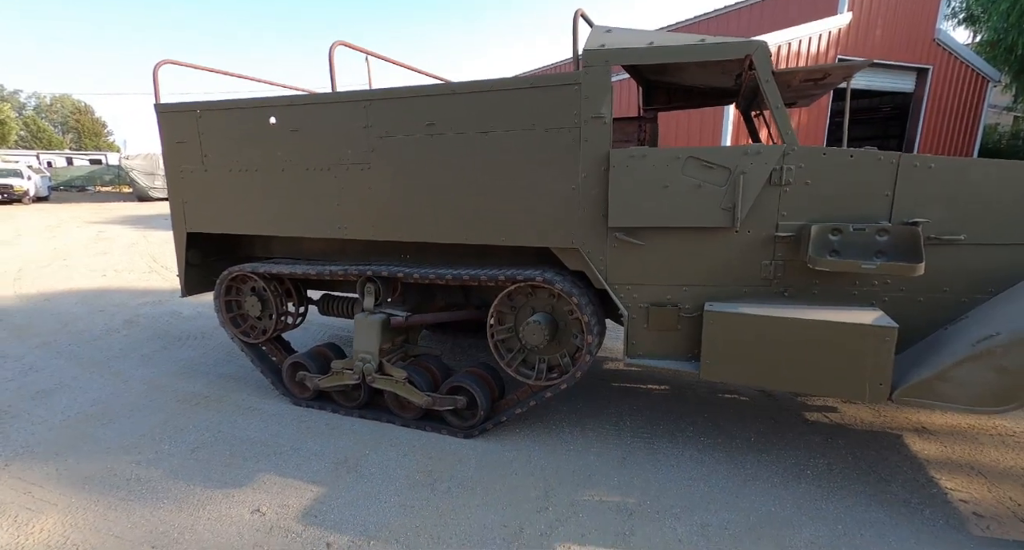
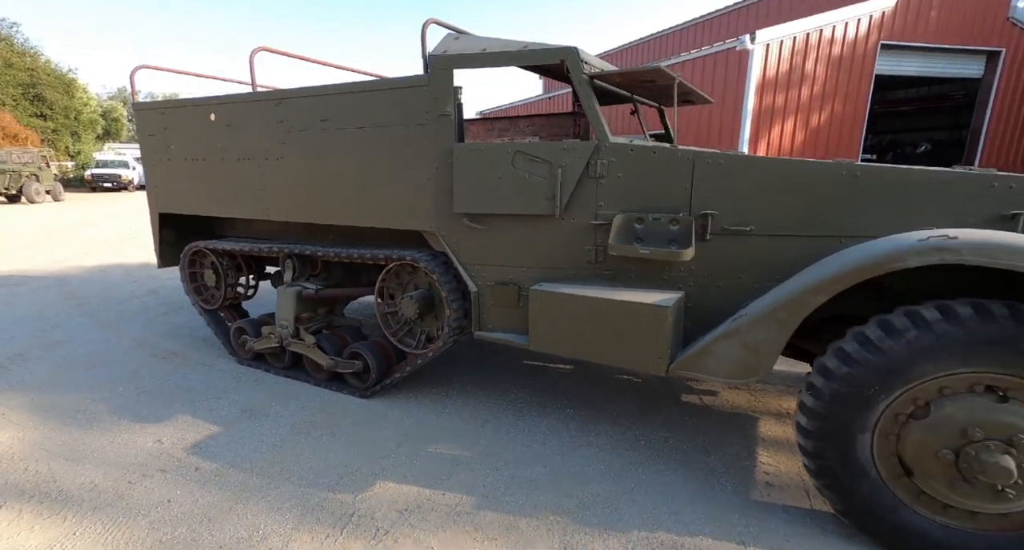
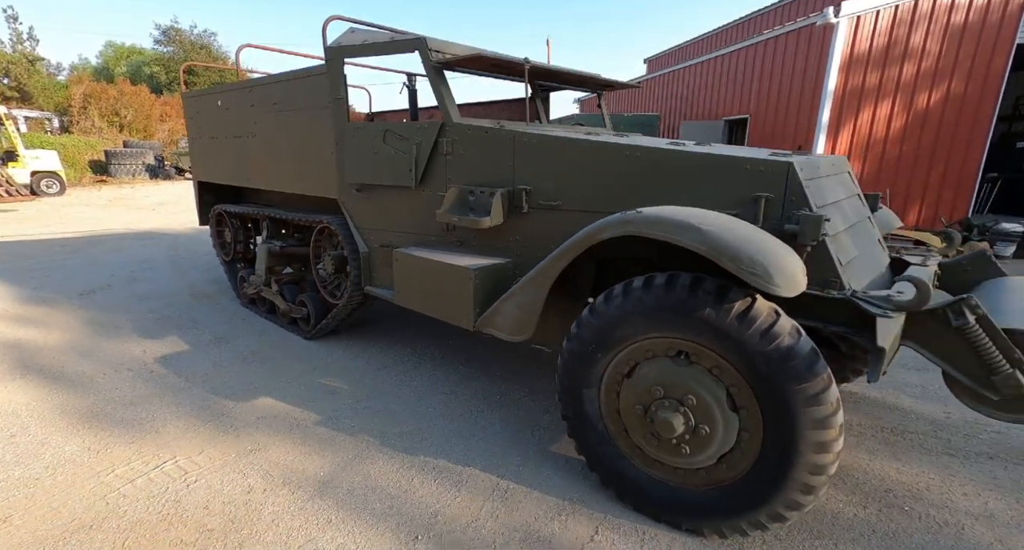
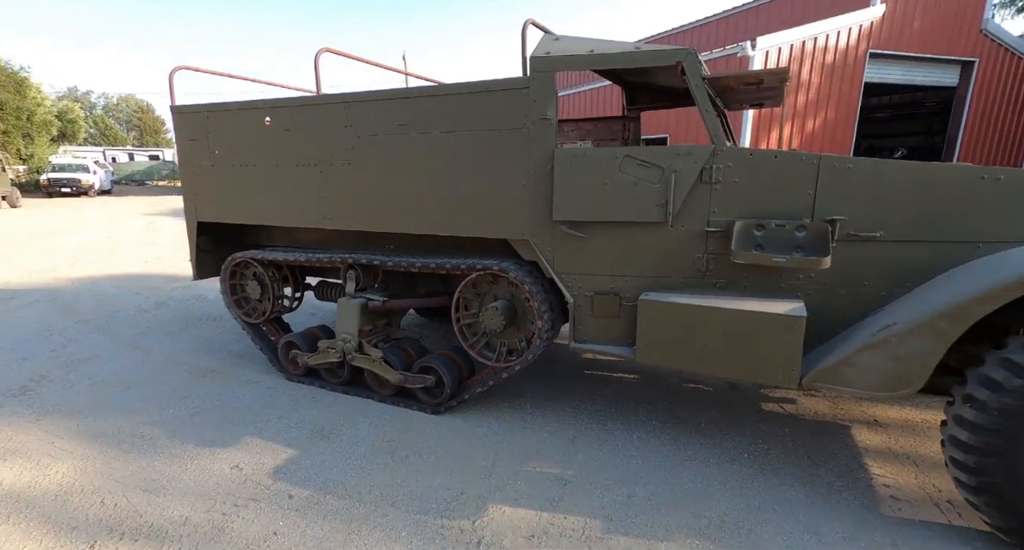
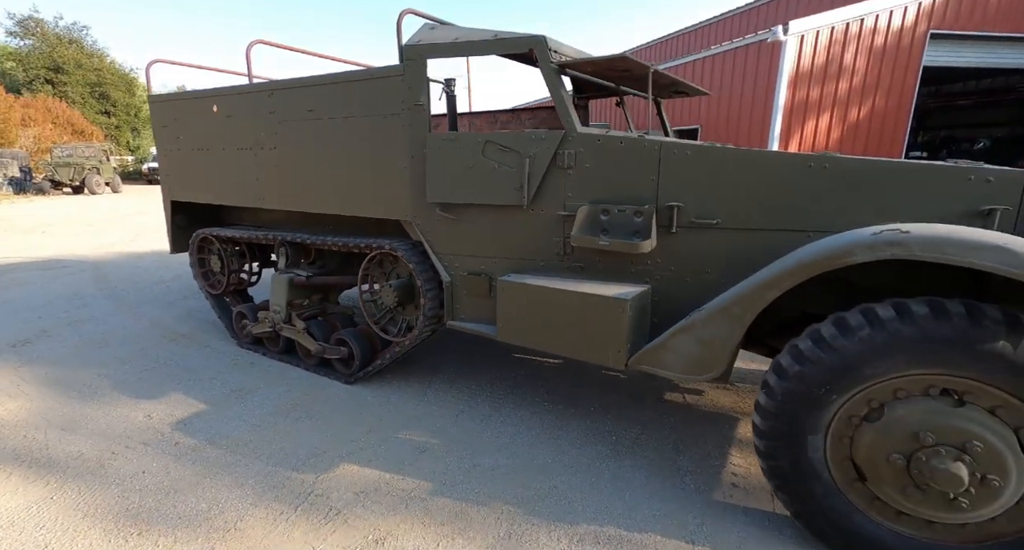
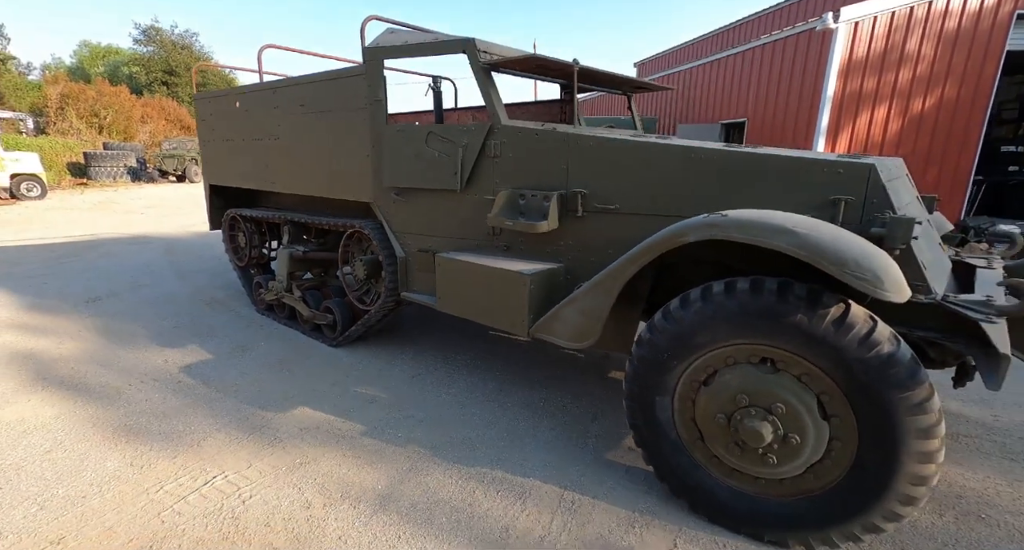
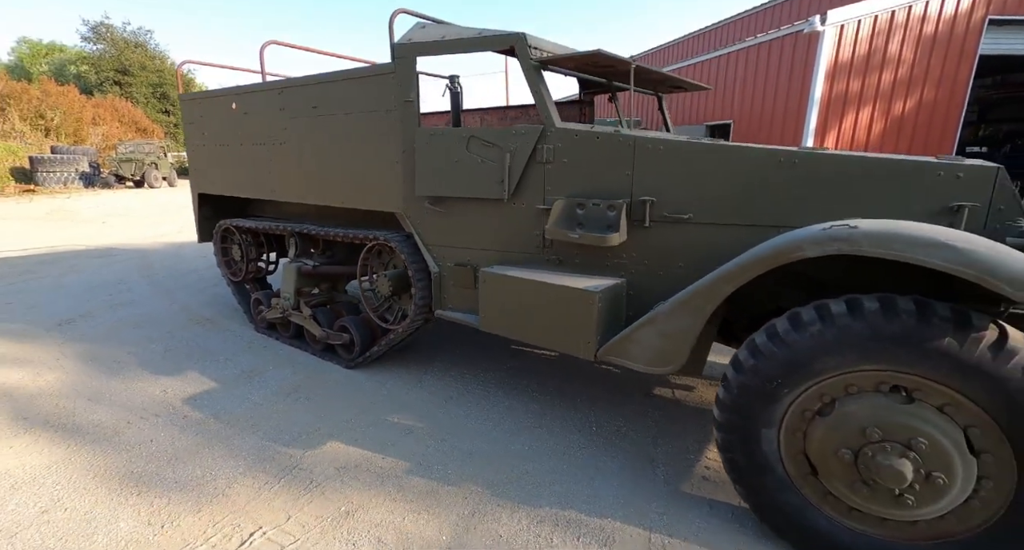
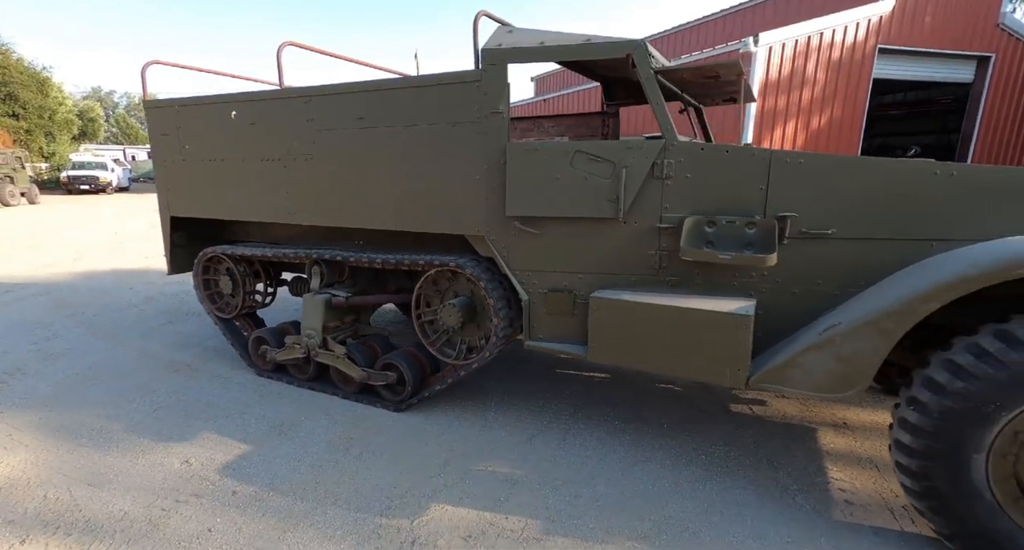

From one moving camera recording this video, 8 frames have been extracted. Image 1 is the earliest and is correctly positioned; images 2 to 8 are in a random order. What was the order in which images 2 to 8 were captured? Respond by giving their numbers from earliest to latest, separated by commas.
4, 8, 2, 5, 7, 6, 3
